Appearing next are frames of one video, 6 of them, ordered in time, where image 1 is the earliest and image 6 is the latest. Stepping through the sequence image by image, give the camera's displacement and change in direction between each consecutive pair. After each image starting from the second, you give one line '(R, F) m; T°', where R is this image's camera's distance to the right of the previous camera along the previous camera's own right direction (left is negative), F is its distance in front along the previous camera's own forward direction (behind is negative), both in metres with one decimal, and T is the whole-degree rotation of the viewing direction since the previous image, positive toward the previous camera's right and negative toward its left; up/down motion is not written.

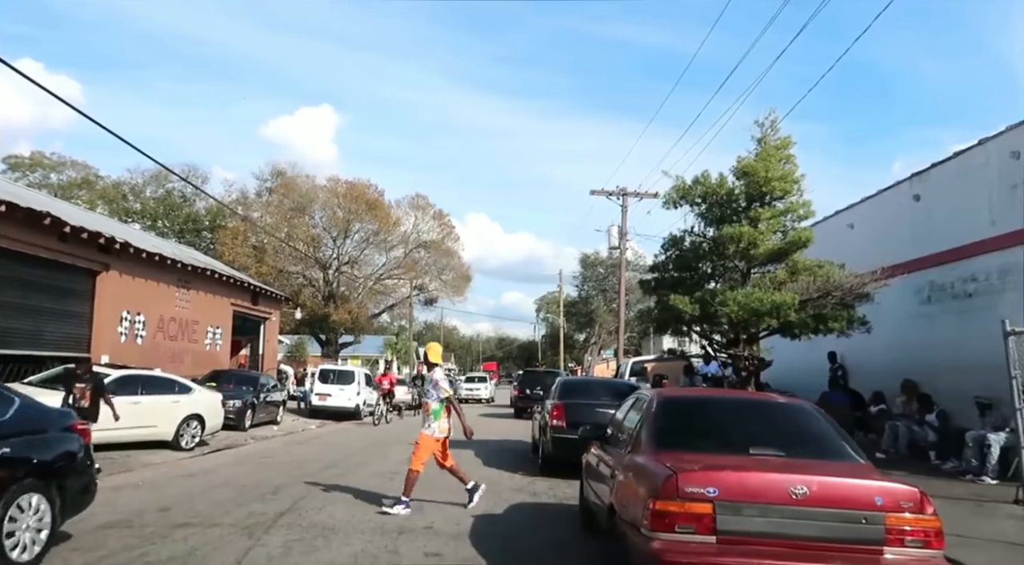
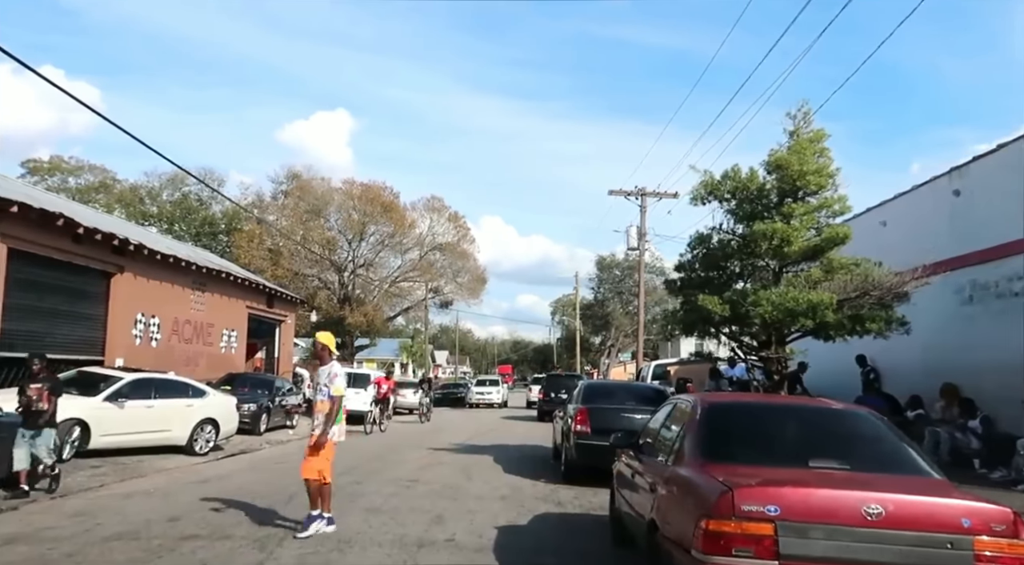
(-0.1, +0.4) m; -1°
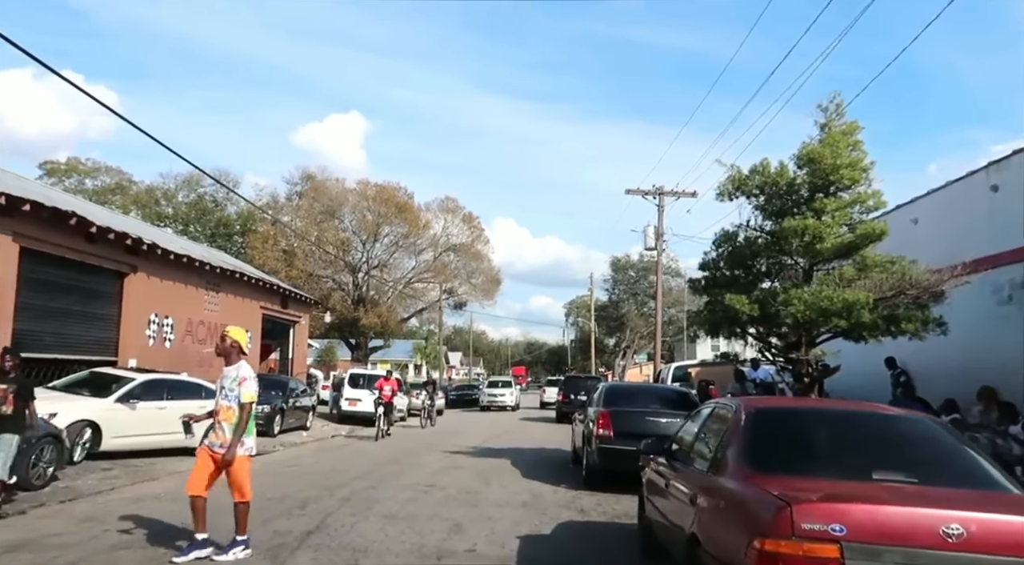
(-0.1, +0.4) m; -1°
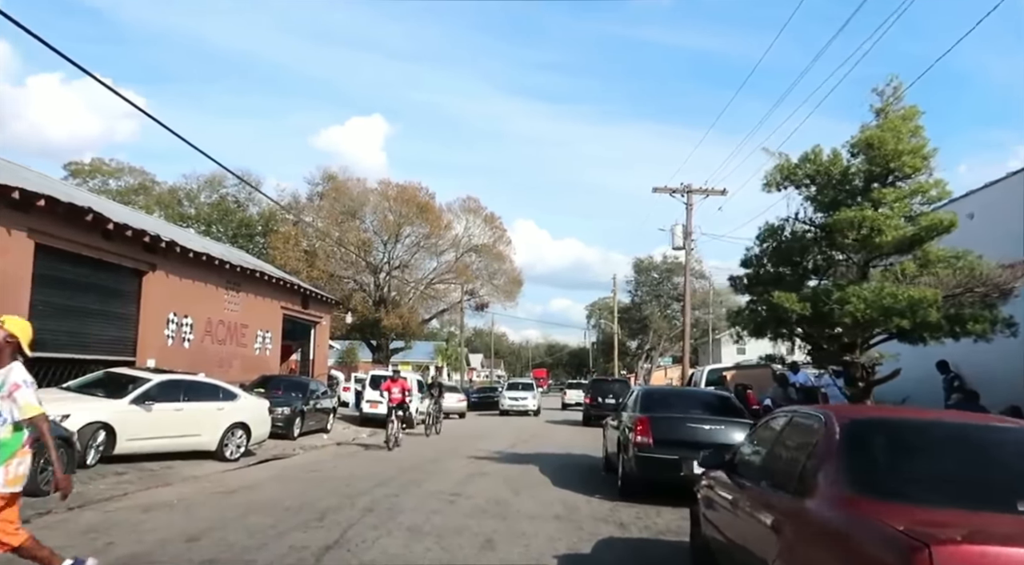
(-0.2, +0.7) m; -2°
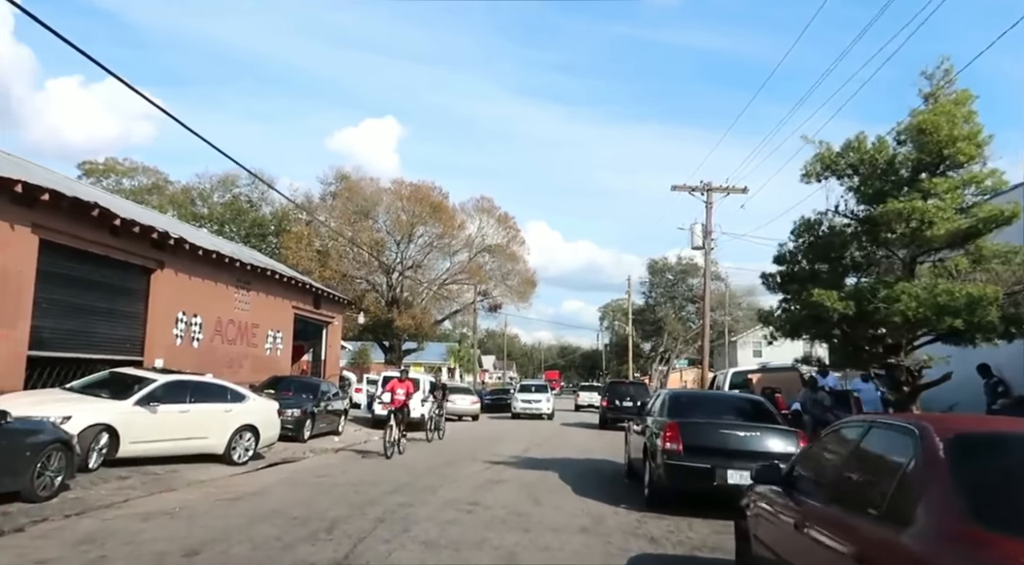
(-0.1, +0.6) m; -1°
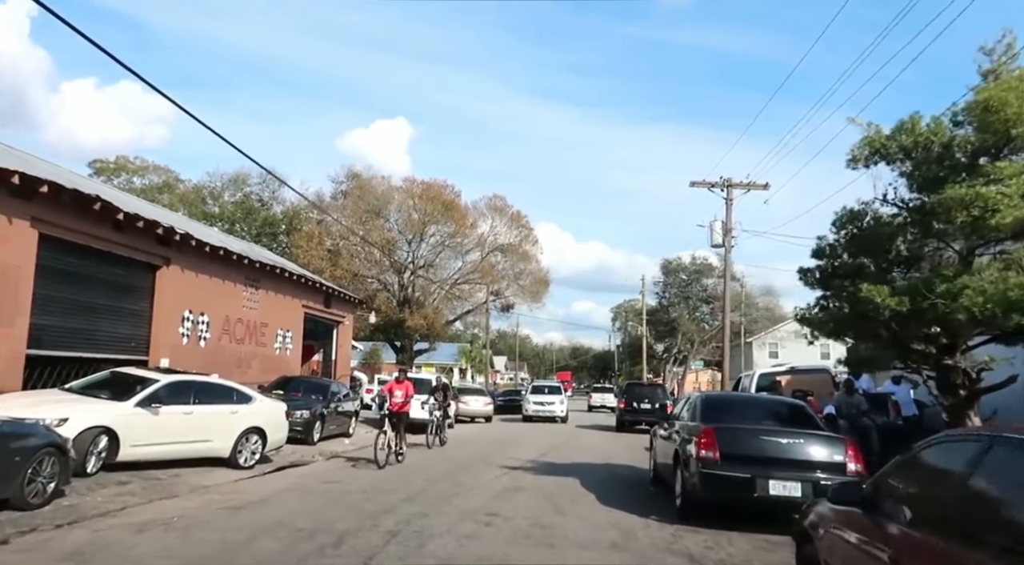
(-0.1, +0.7) m; -1°
